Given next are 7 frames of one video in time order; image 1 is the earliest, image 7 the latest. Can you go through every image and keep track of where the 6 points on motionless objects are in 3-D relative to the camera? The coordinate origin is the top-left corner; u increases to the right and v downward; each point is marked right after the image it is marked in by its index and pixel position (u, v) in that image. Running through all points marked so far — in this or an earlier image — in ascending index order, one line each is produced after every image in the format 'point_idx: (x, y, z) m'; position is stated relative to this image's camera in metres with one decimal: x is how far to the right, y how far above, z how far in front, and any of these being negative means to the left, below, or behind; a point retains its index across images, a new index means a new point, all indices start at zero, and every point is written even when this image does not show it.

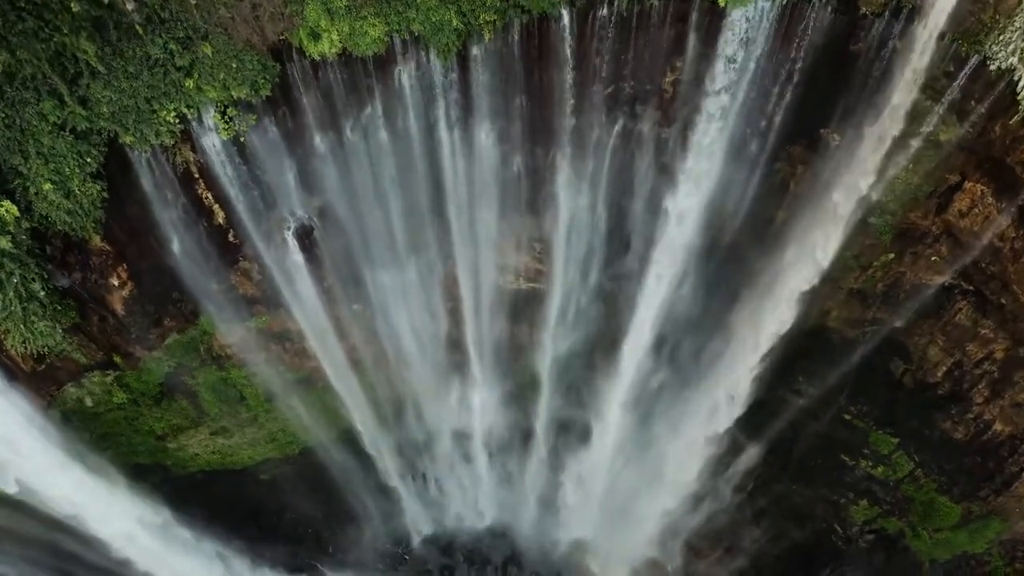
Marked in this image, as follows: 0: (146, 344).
0: (-4.9, -0.7, +9.6) m
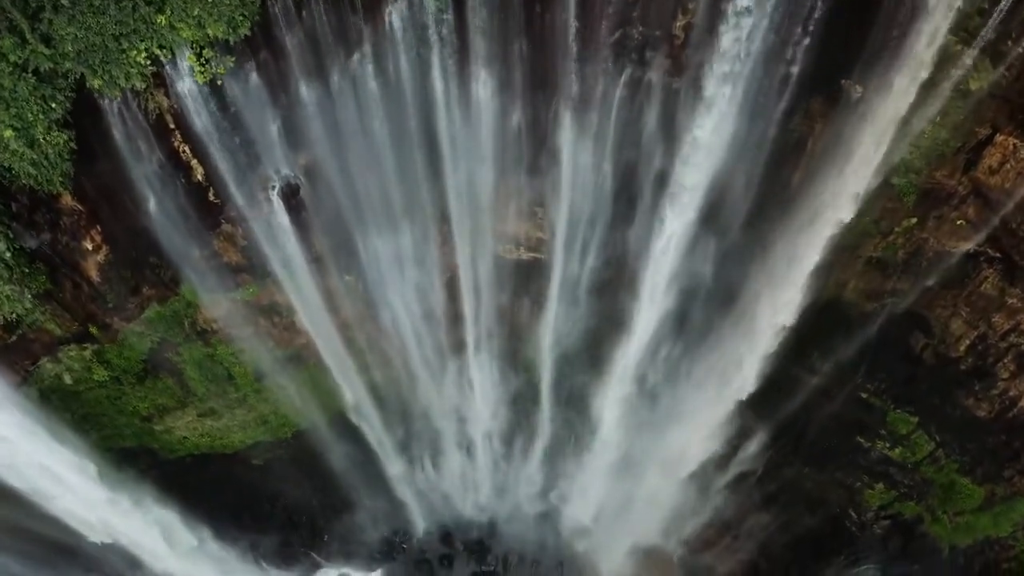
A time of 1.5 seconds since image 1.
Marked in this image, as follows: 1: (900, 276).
0: (-4.9, -0.3, +9.1) m
1: (+4.9, +0.1, +9.2) m
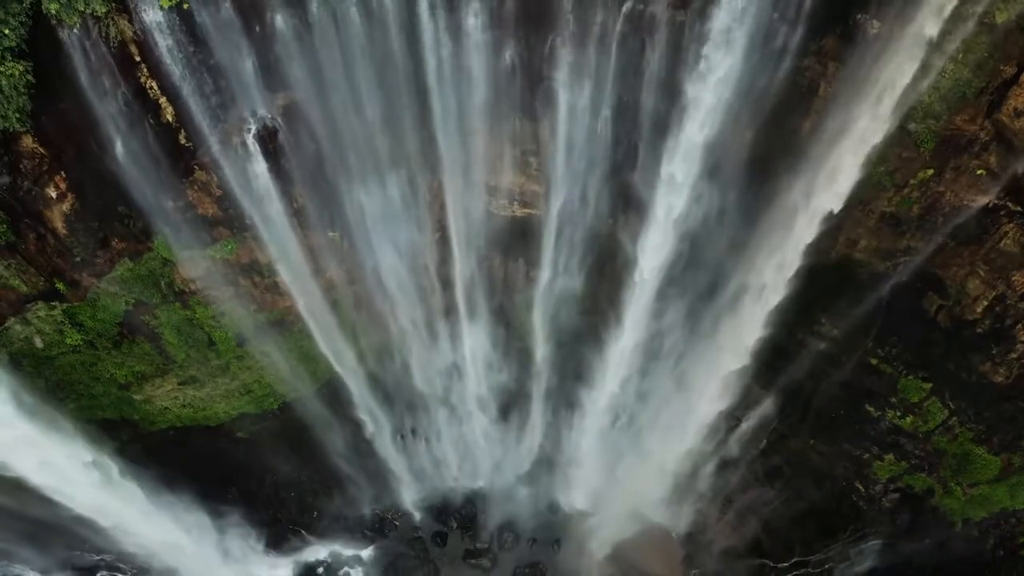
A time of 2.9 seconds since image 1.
0: (-5.0, +0.2, +8.6) m
1: (+4.8, +0.7, +8.7) m
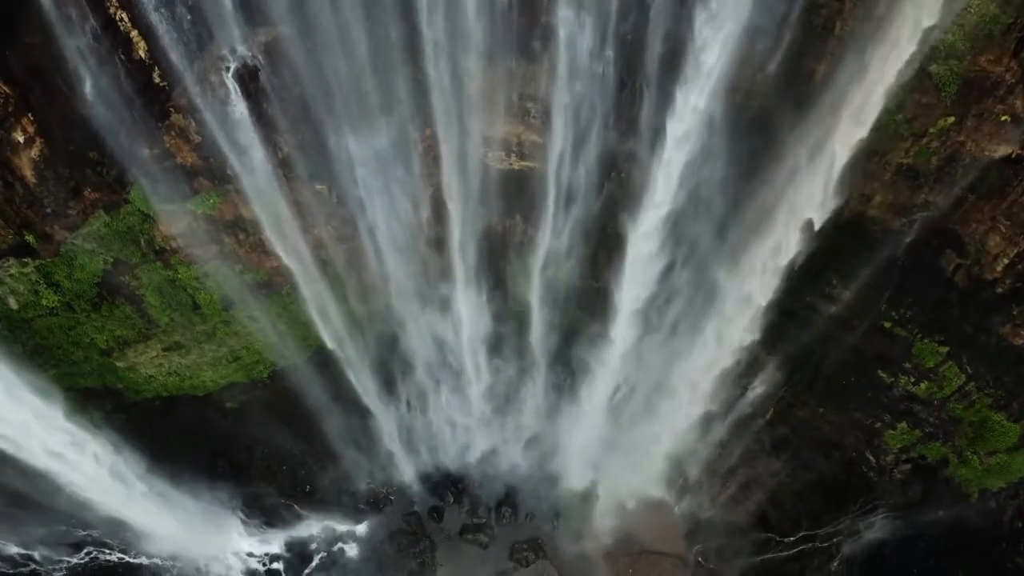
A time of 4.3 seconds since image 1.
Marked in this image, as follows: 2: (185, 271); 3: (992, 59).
0: (-5.0, +0.7, +8.1) m
1: (+4.8, +1.2, +8.3) m
2: (-4.1, +0.2, +9.1) m
3: (+4.8, +2.3, +7.2) m
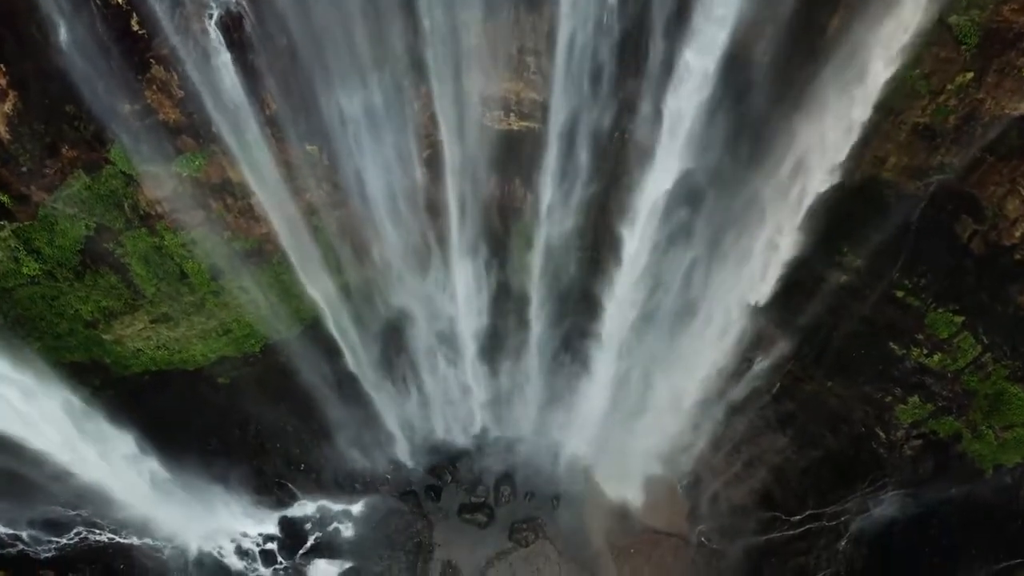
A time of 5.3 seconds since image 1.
0: (-5.0, +1.1, +7.8) m
1: (+4.8, +1.5, +7.9) m
2: (-4.1, +0.6, +8.7) m
3: (+4.7, +2.7, +6.8) m
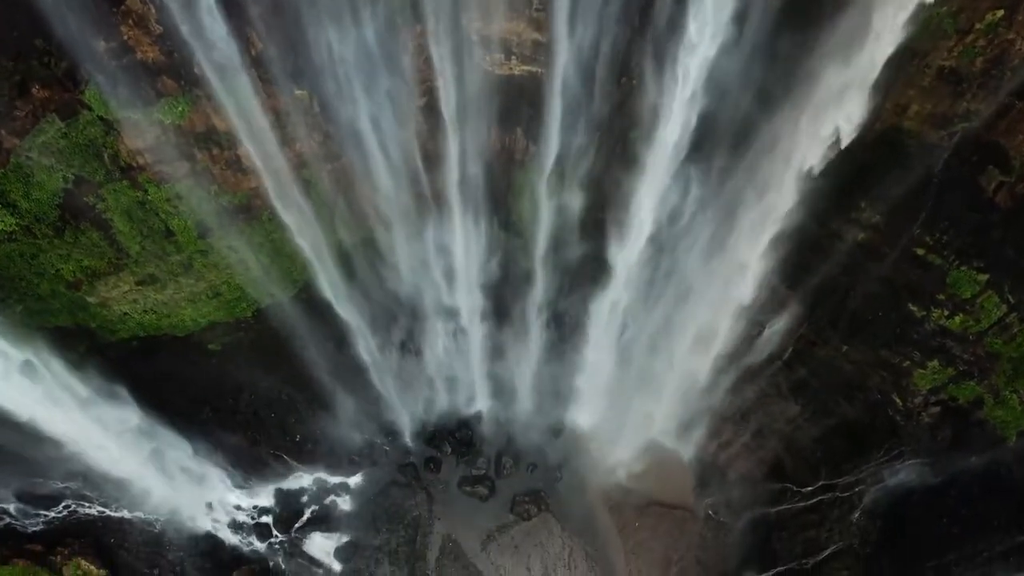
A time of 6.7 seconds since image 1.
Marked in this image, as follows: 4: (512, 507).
0: (-5.0, +1.6, +7.4) m
1: (+4.8, +2.0, +7.5) m
2: (-4.1, +1.1, +8.3) m
3: (+4.7, +3.1, +6.3) m
4: (0.0, -3.3, +10.8) m
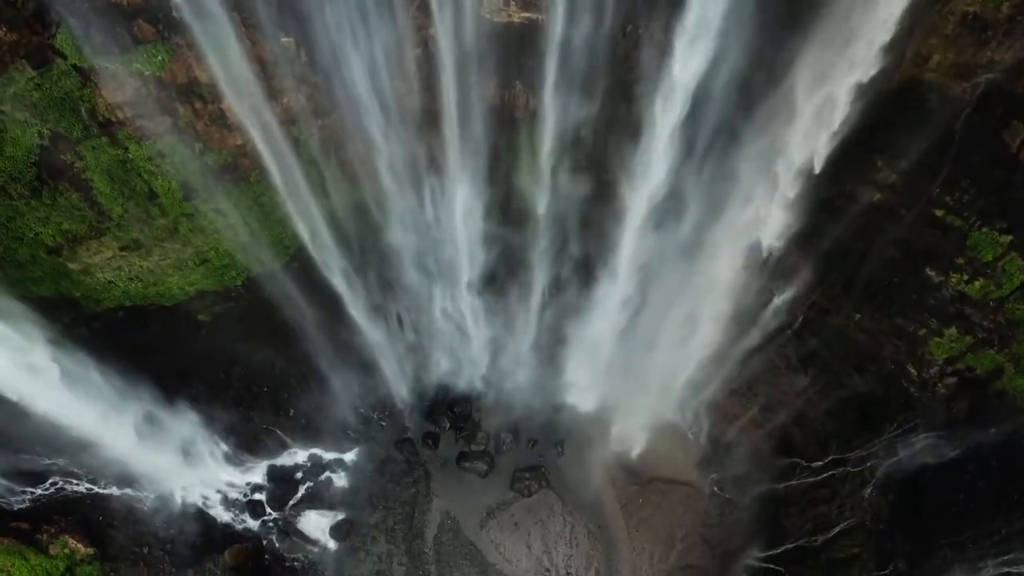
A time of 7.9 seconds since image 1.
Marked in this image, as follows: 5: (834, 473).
0: (-5.0, +1.9, +7.0) m
1: (+4.8, +2.4, +7.0) m
2: (-4.1, +1.5, +7.9) m
3: (+4.7, +3.5, +5.9) m
4: (0.0, -2.8, +10.4) m
5: (+4.4, -2.5, +9.8) m
